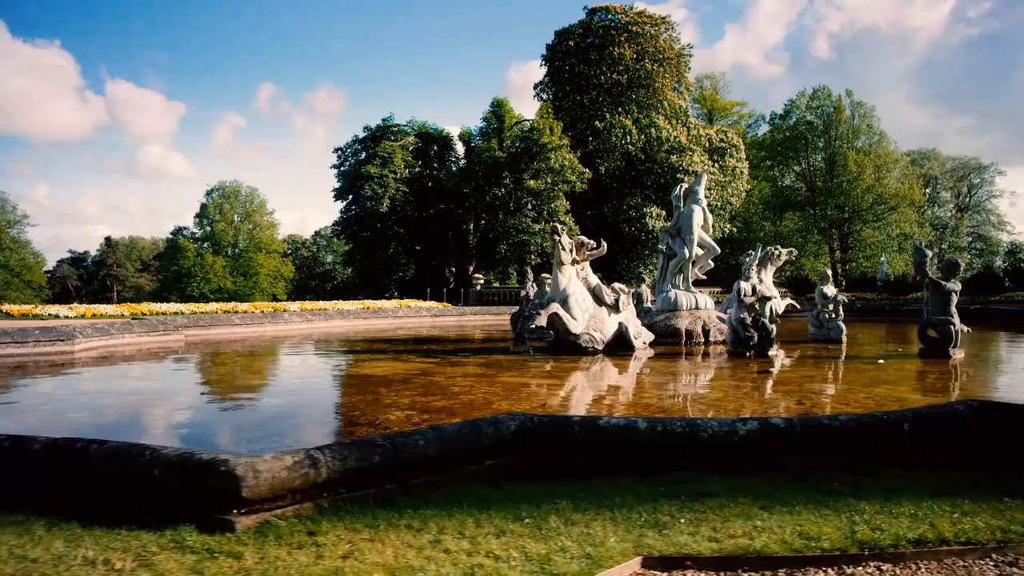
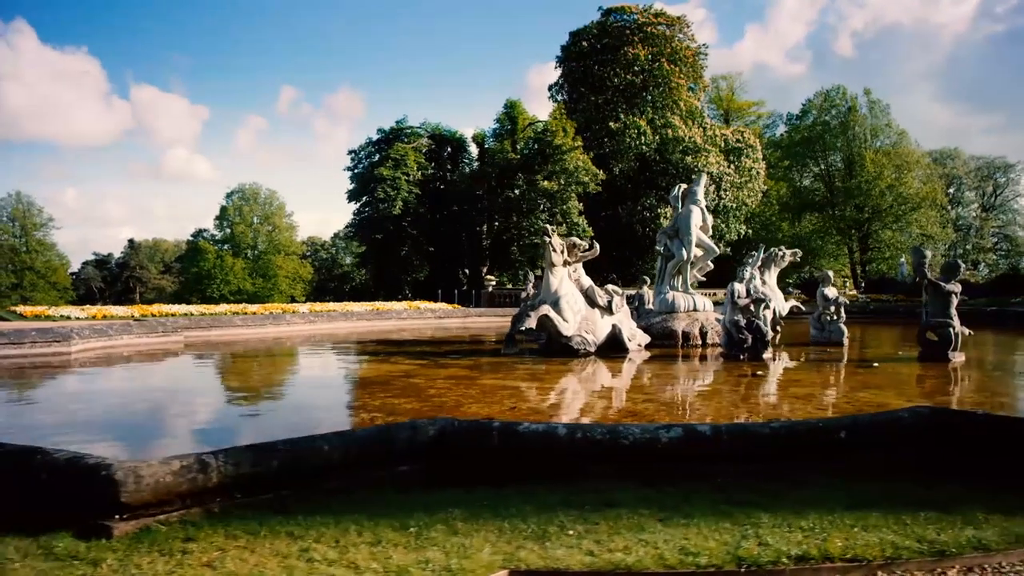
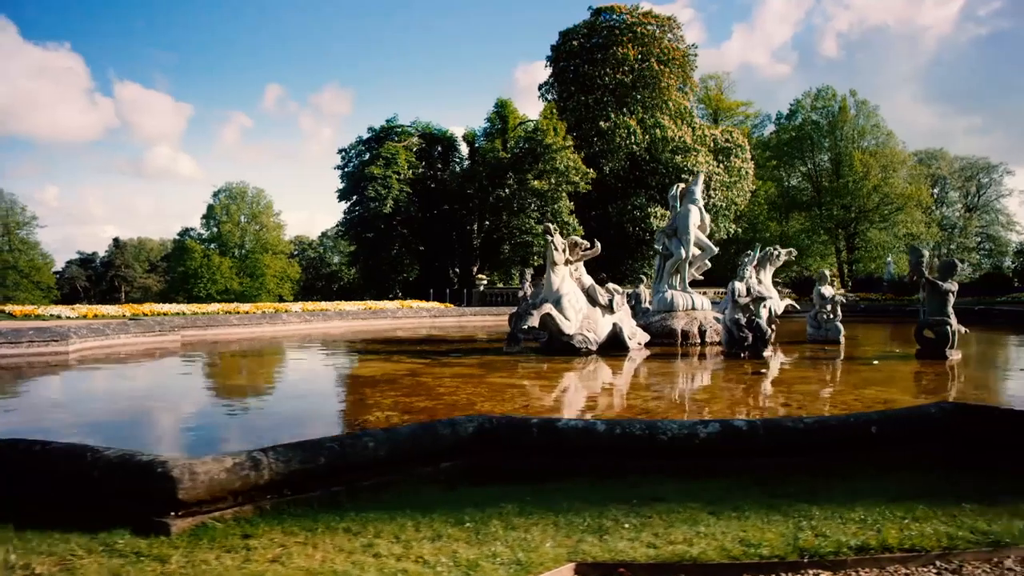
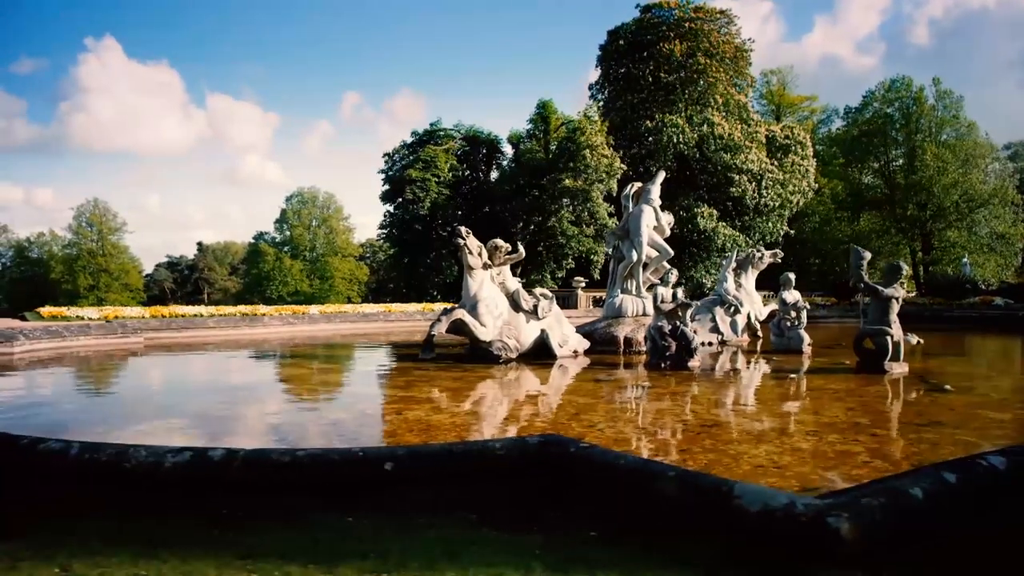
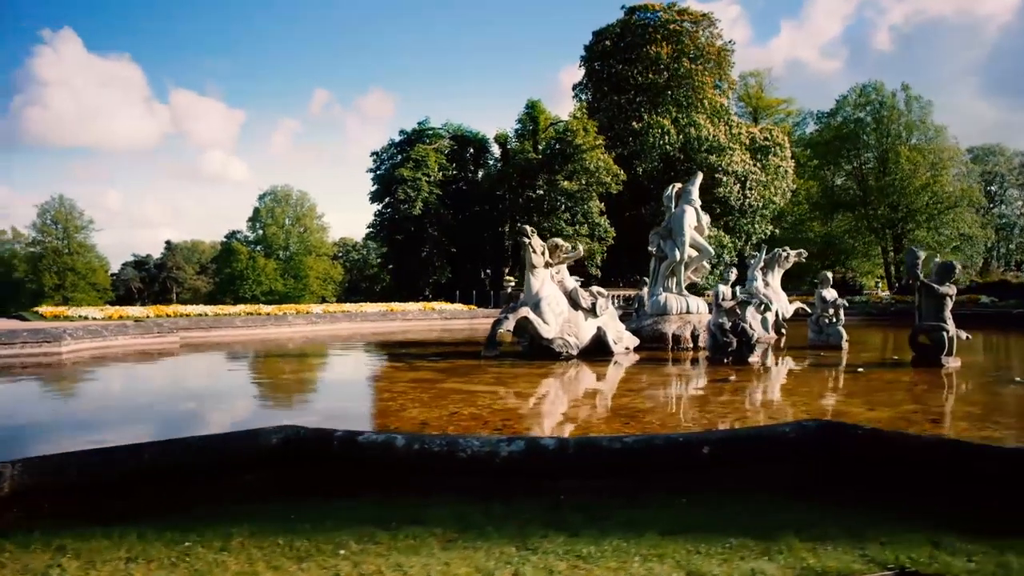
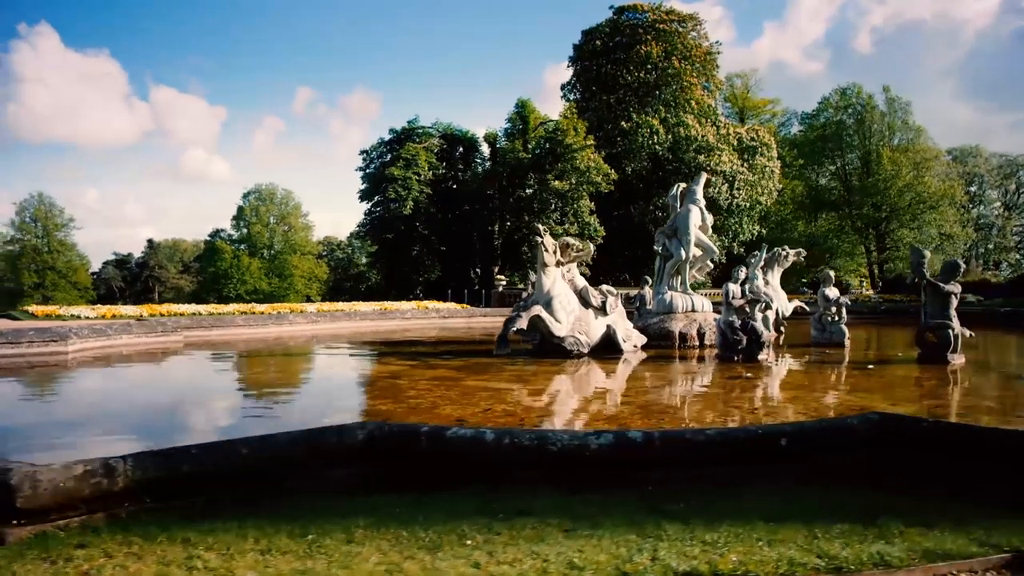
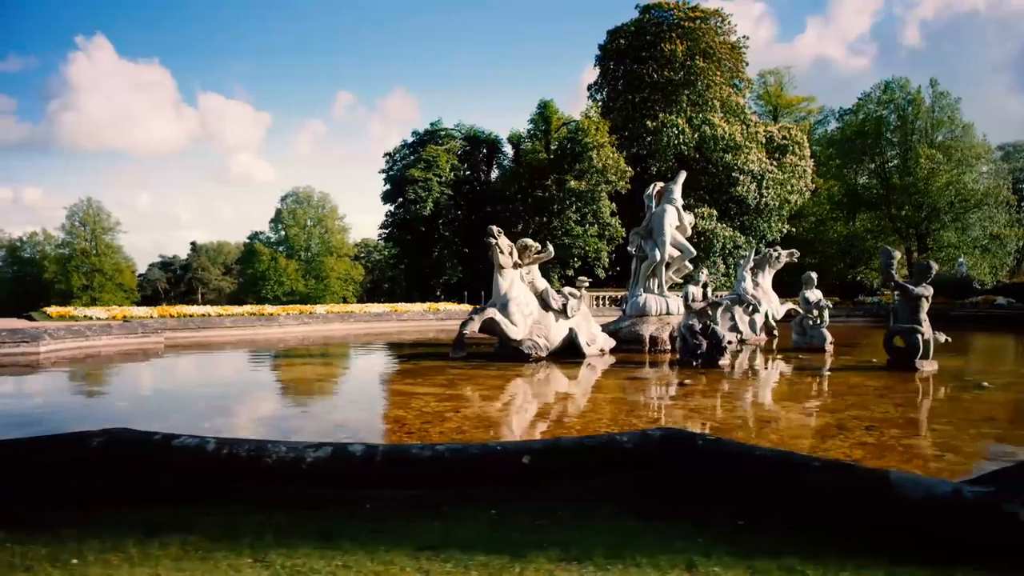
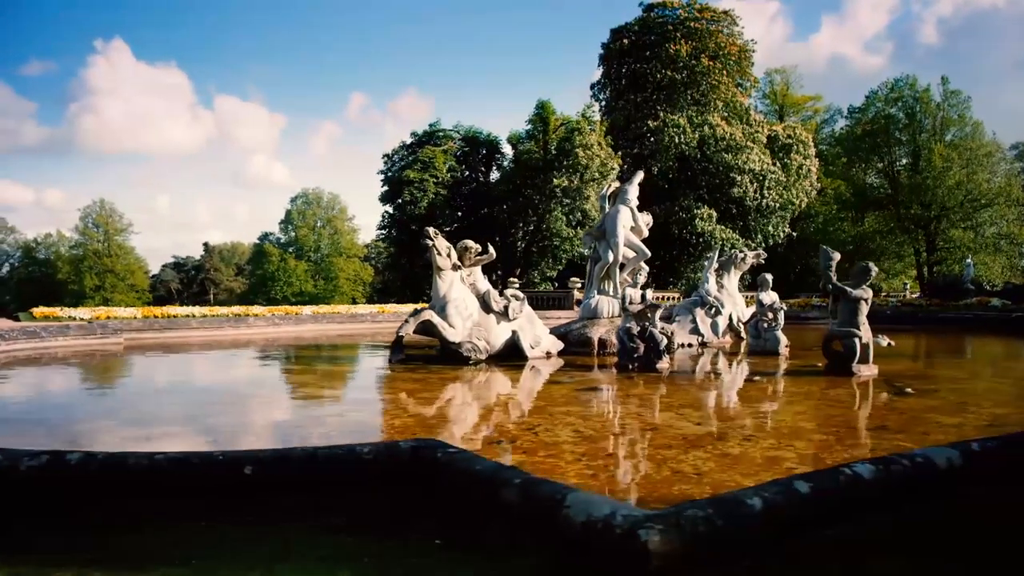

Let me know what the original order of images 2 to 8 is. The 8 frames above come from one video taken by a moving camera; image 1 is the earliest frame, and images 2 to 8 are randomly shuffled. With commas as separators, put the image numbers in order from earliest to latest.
3, 2, 6, 5, 7, 4, 8
